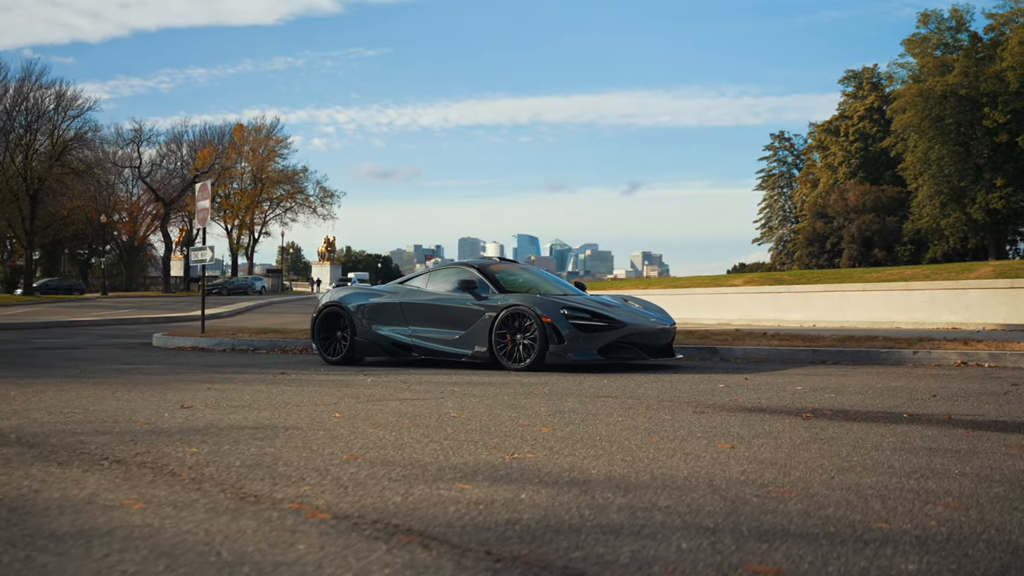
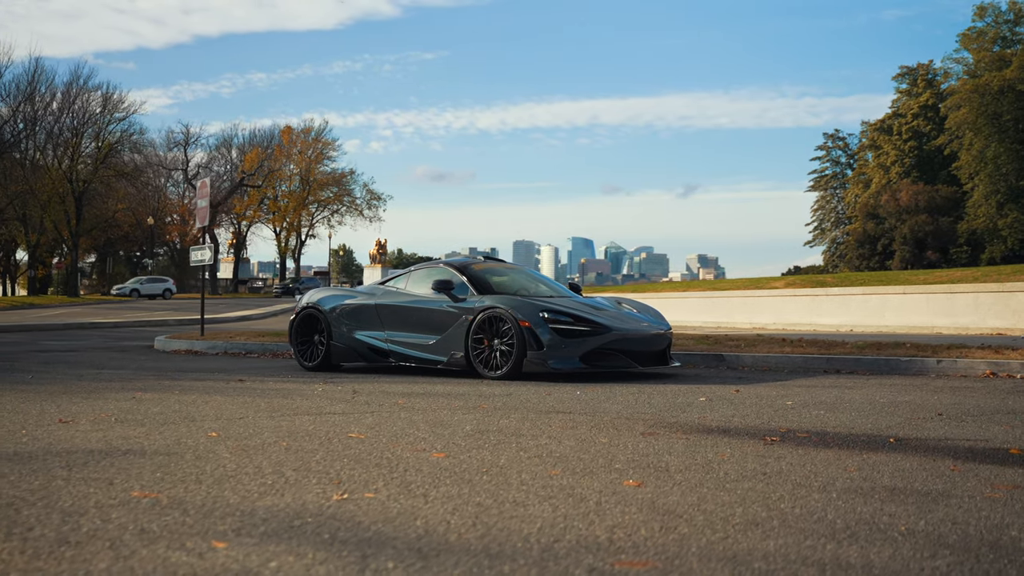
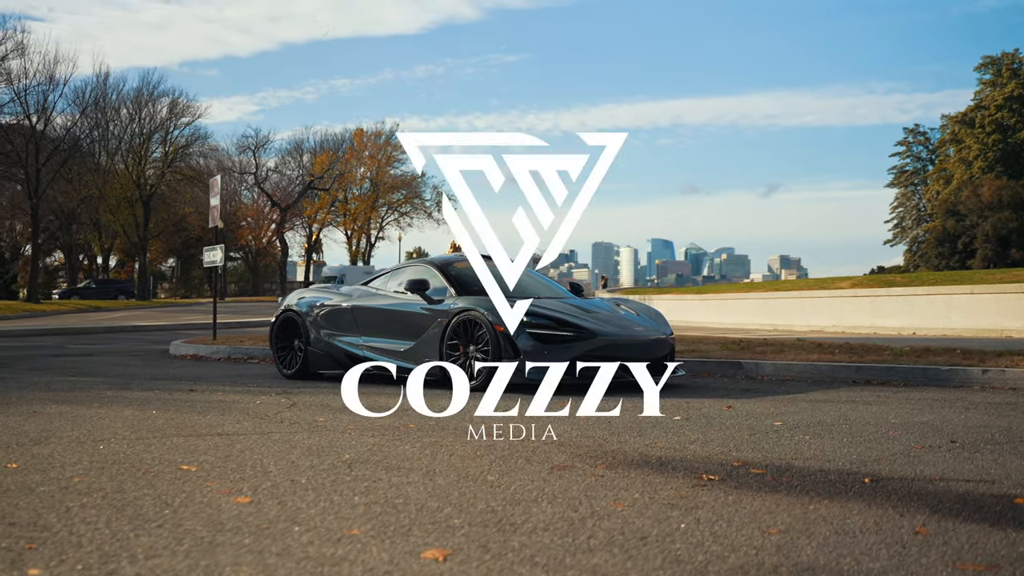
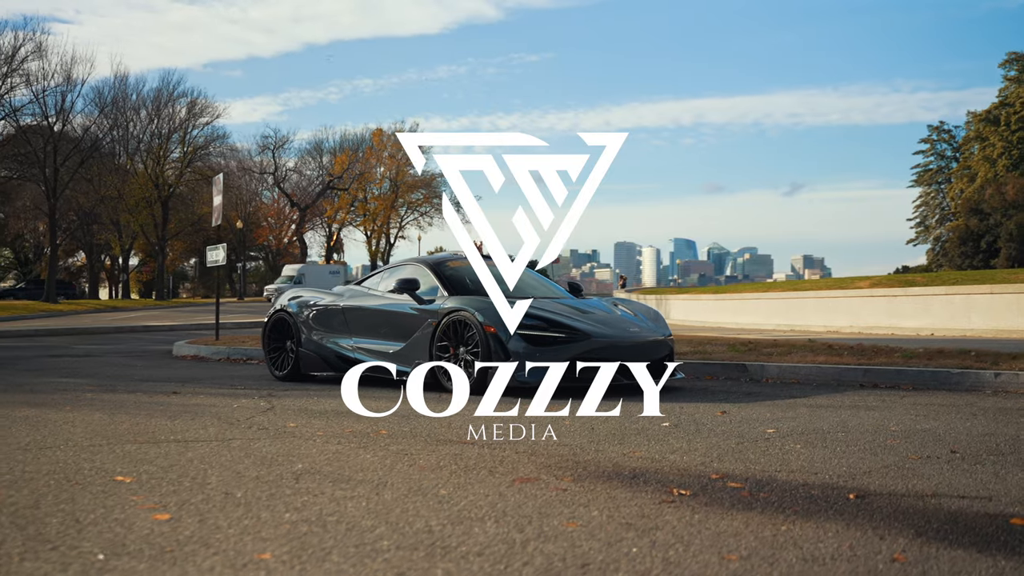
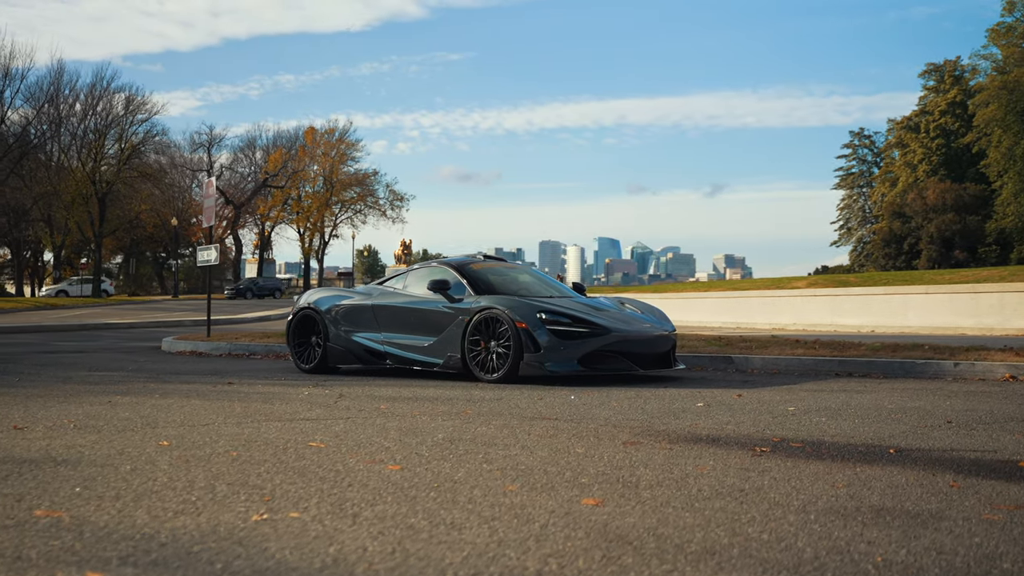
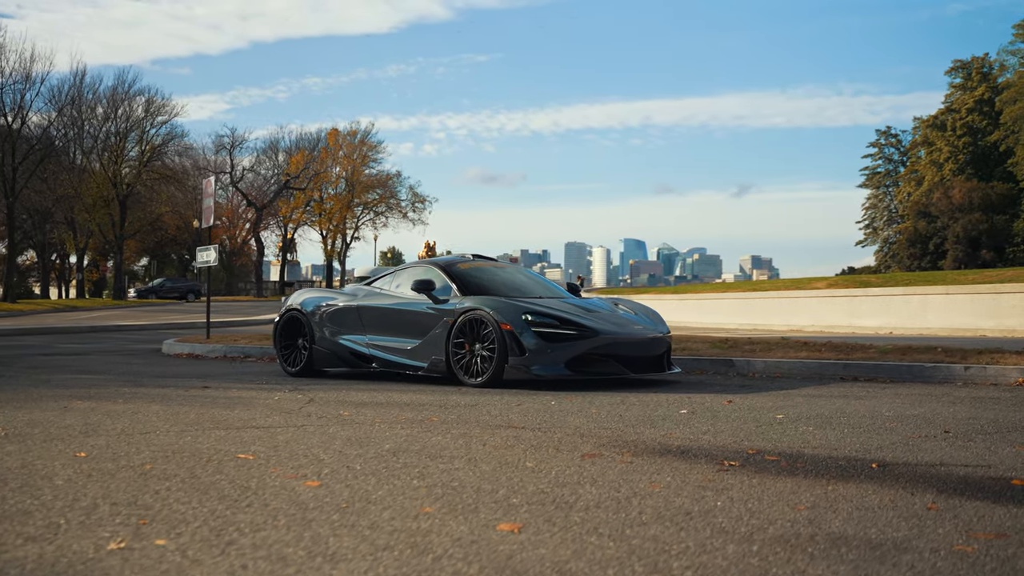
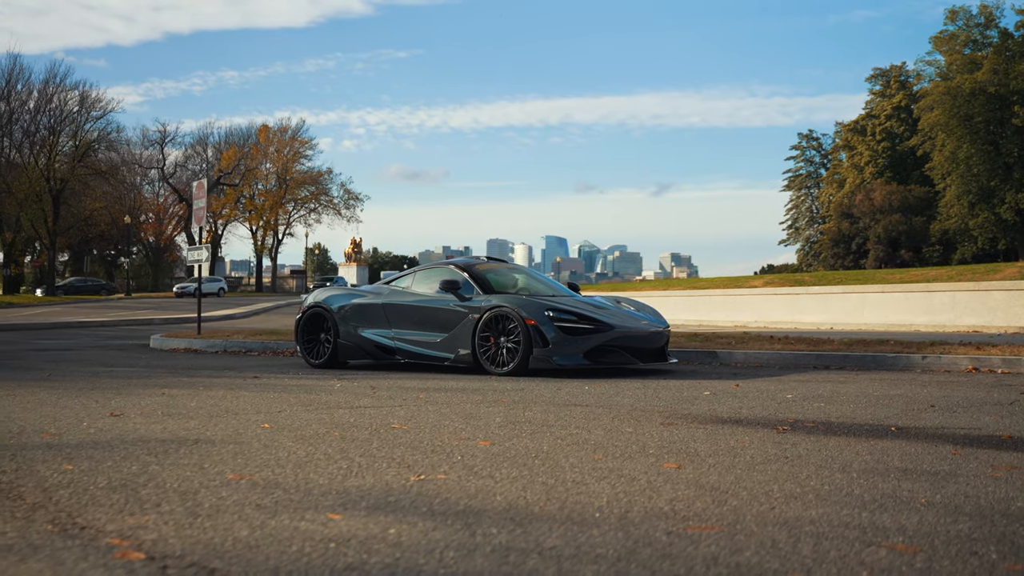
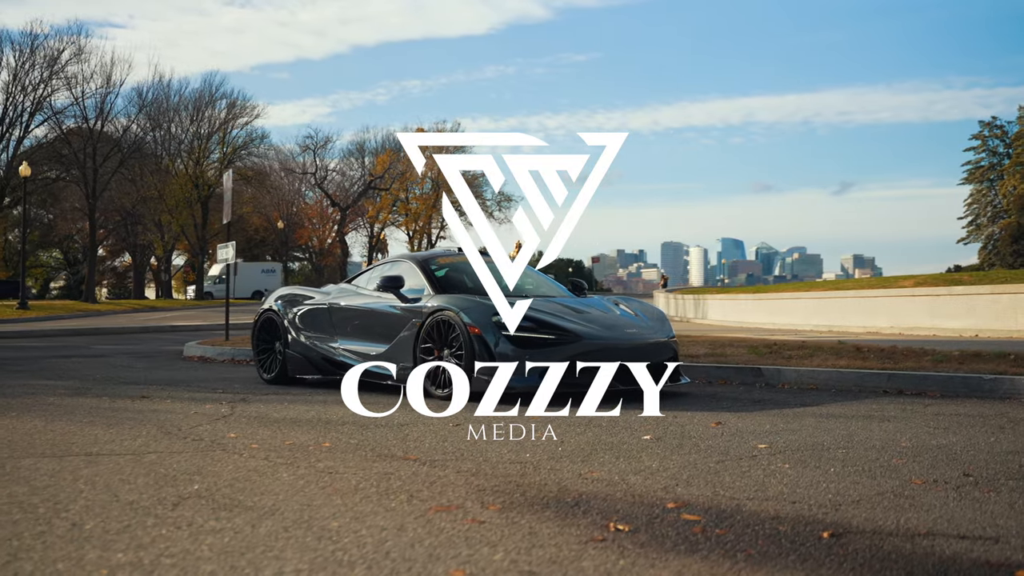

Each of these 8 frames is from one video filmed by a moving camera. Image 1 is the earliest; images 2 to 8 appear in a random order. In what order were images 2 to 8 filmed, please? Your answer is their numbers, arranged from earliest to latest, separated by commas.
7, 2, 5, 6, 3, 4, 8
